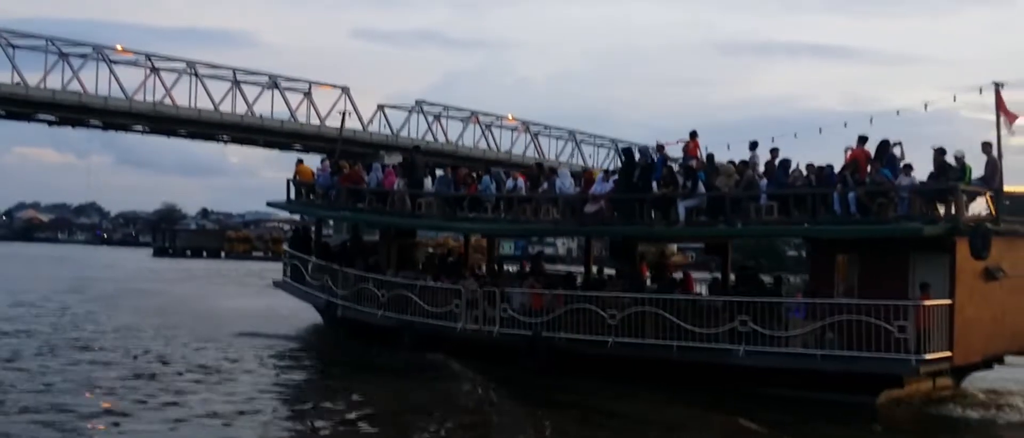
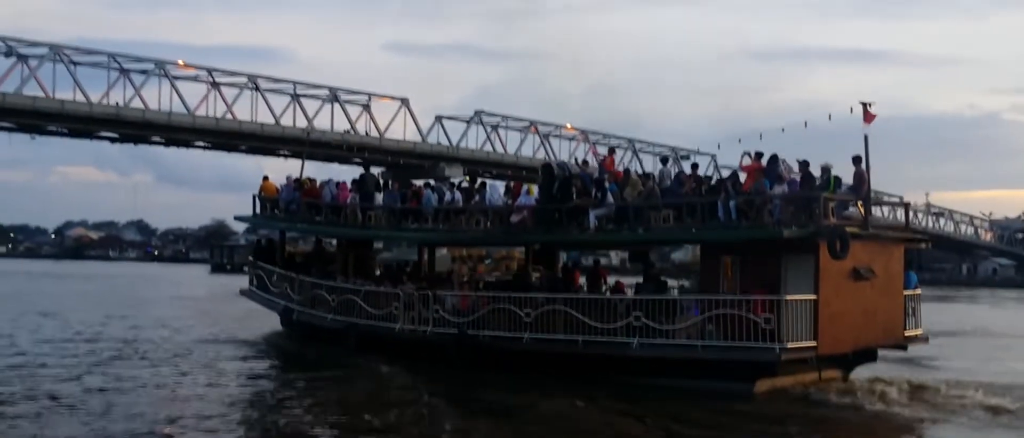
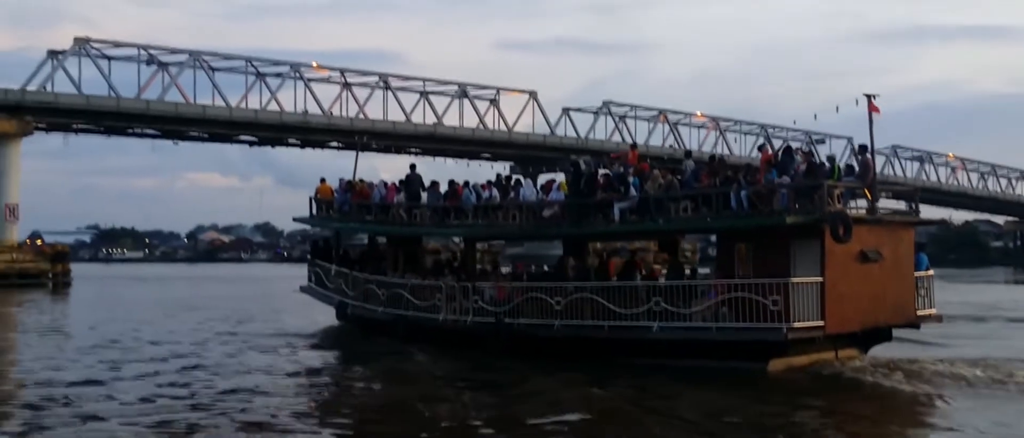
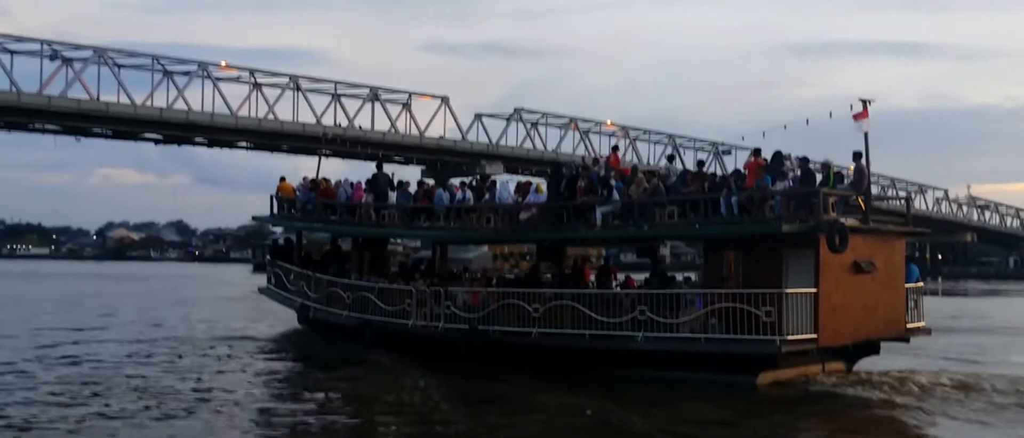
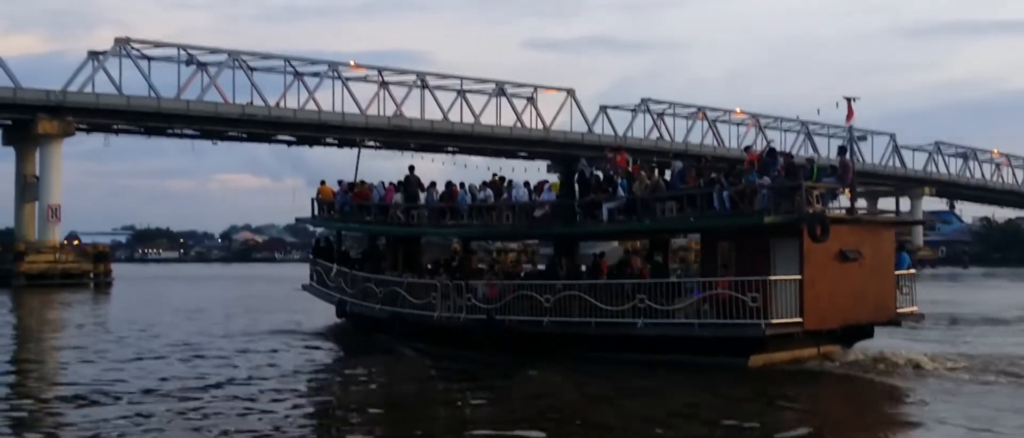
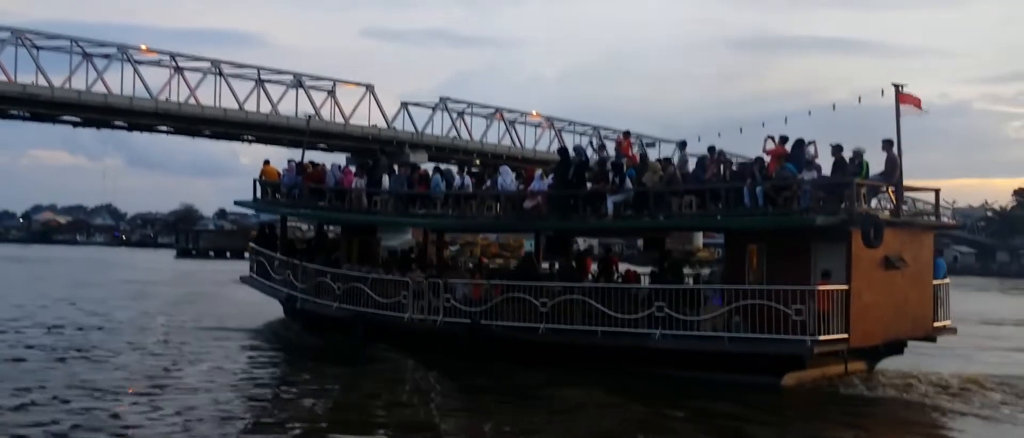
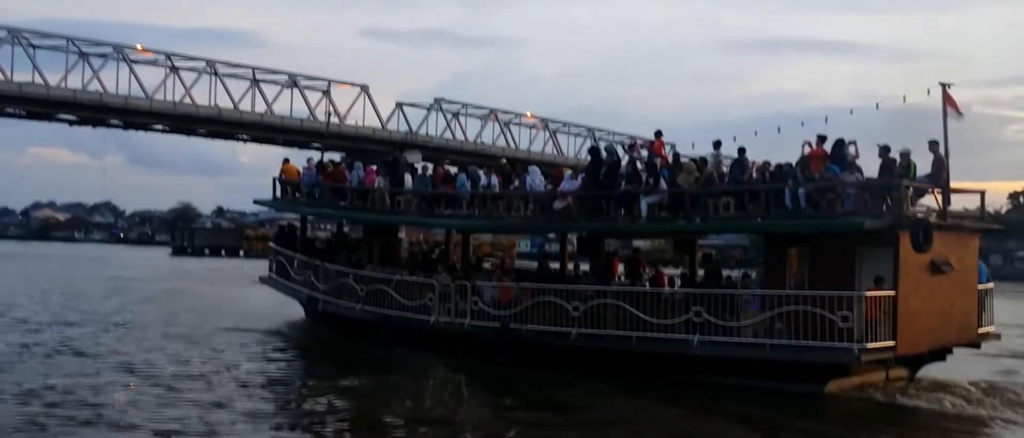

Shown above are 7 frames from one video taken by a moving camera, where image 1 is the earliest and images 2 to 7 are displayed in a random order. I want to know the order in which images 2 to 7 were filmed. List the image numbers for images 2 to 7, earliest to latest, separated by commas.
7, 6, 2, 4, 3, 5
